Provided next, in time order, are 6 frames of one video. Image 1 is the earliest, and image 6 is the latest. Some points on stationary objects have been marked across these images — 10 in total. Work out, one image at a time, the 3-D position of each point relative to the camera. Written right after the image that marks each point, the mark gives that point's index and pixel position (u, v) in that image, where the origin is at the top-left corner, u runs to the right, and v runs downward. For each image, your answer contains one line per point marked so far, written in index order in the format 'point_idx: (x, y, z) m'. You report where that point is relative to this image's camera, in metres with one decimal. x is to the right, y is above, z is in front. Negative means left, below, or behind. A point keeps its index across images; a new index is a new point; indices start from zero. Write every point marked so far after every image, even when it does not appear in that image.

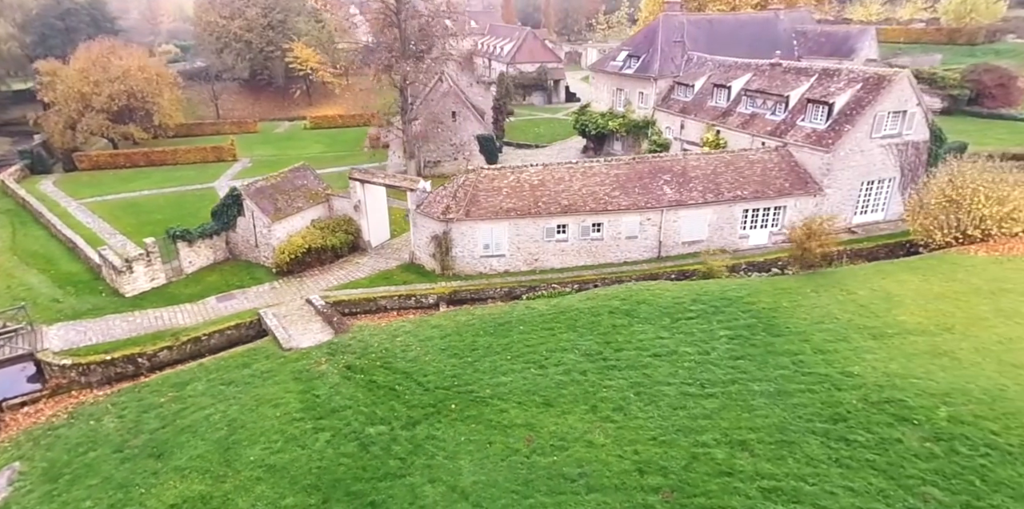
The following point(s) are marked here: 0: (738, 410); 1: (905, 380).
0: (+6.2, -4.3, +16.1) m
1: (+11.2, -3.6, +16.6) m
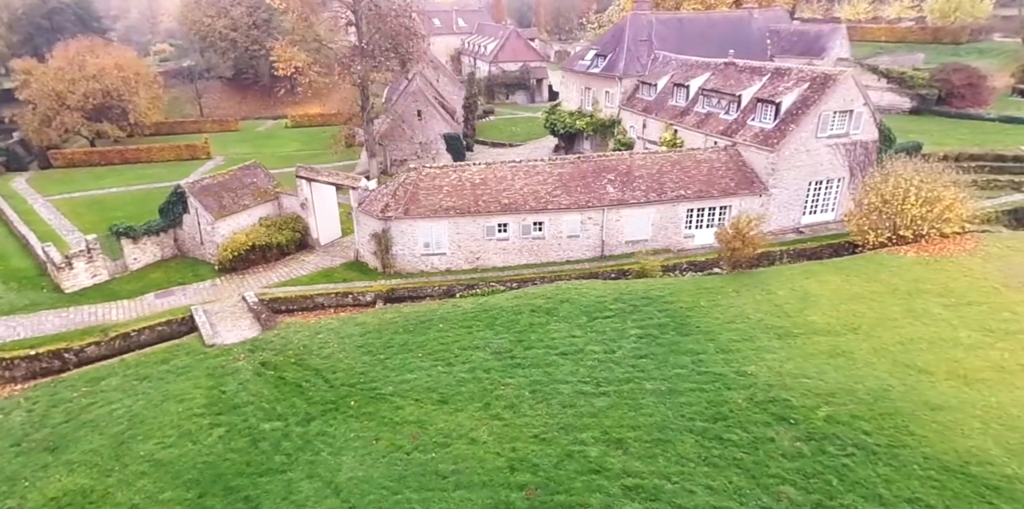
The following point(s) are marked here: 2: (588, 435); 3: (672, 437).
0: (+3.1, -4.3, +16.2) m
1: (+8.1, -3.6, +16.6) m
2: (+2.0, -4.7, +15.3) m
3: (+4.1, -4.7, +14.9) m
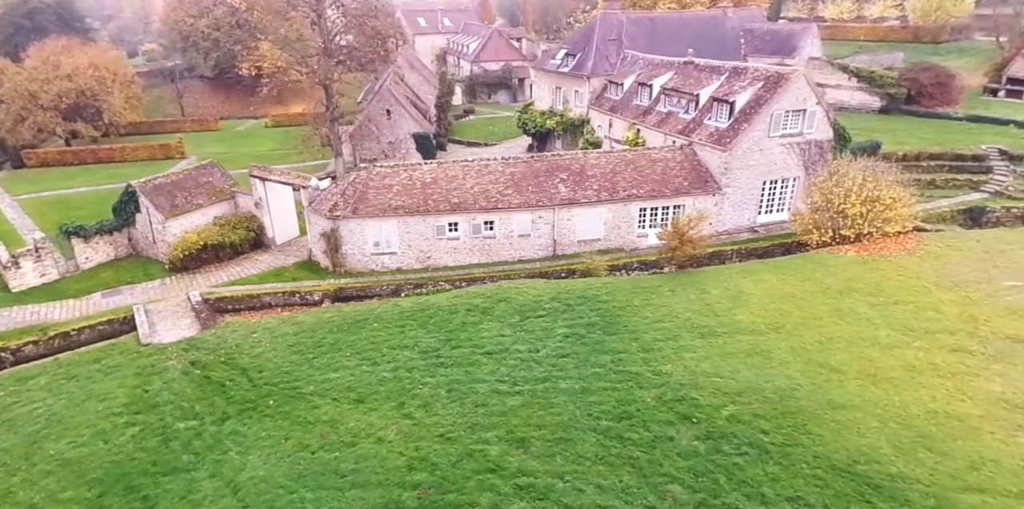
0: (+0.6, -4.3, +16.2) m
1: (+5.6, -3.6, +16.6) m
2: (-0.5, -4.7, +15.3) m
3: (+1.6, -4.6, +14.9) m
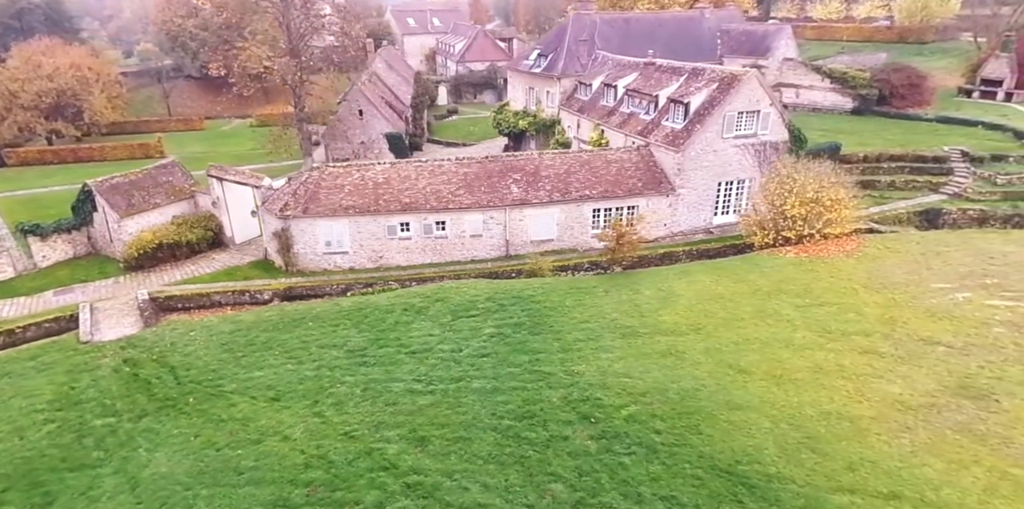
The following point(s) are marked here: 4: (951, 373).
0: (-2.0, -4.3, +16.3) m
1: (+3.0, -3.6, +16.7) m
2: (-3.1, -4.7, +15.4) m
3: (-1.0, -4.7, +15.0) m
4: (+11.8, -3.2, +15.7) m
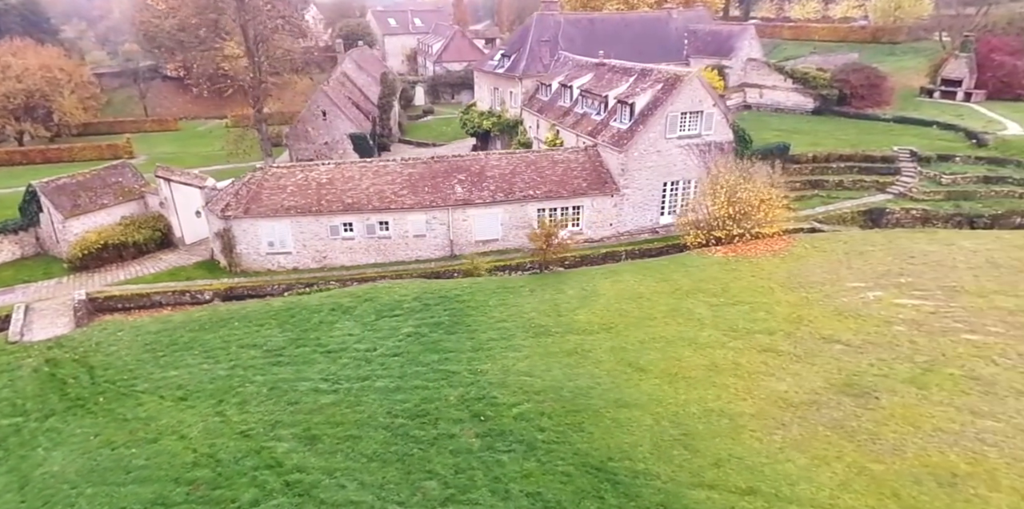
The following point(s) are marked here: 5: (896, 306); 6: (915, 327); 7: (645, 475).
0: (-4.8, -4.3, +16.5) m
1: (+0.1, -3.6, +16.9) m
2: (-6.0, -4.7, +15.6) m
3: (-3.9, -4.7, +15.2) m
4: (+9.0, -3.2, +15.9) m
5: (+12.6, -1.7, +19.0) m
6: (+12.3, -2.2, +17.8) m
7: (+2.9, -4.8, +12.7) m
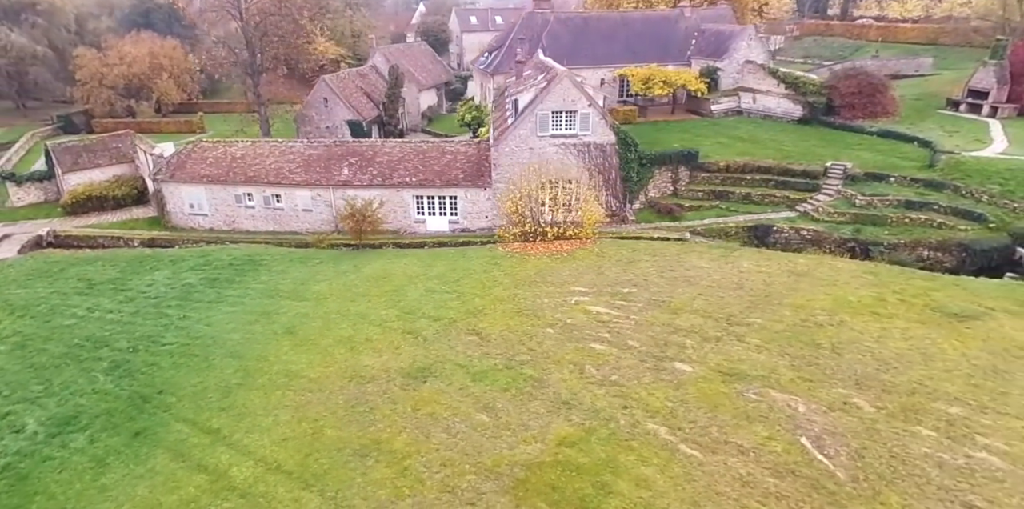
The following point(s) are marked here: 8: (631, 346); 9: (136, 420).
0: (-15.5, -2.6, +20.4) m
1: (-10.5, -2.4, +19.6) m
2: (-16.9, -2.9, +19.8) m
3: (-14.9, -3.1, +18.9) m
4: (-2.2, -2.9, +16.5) m
5: (+2.2, -1.9, +18.8) m
6: (+1.6, -2.3, +17.6) m
7: (-8.9, -3.9, +14.9) m
8: (+3.4, -2.6, +16.5) m
9: (-9.3, -4.1, +14.5) m
